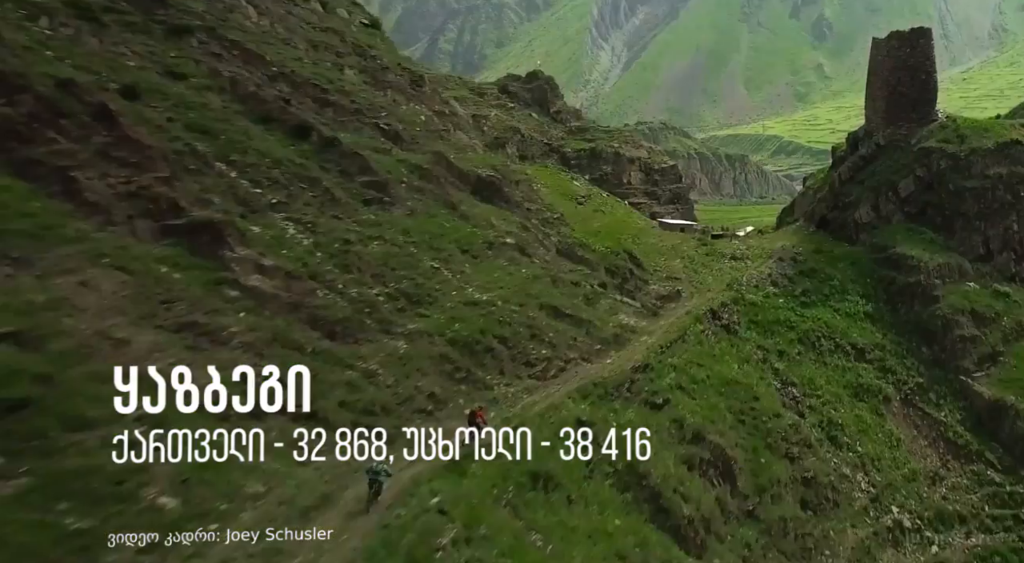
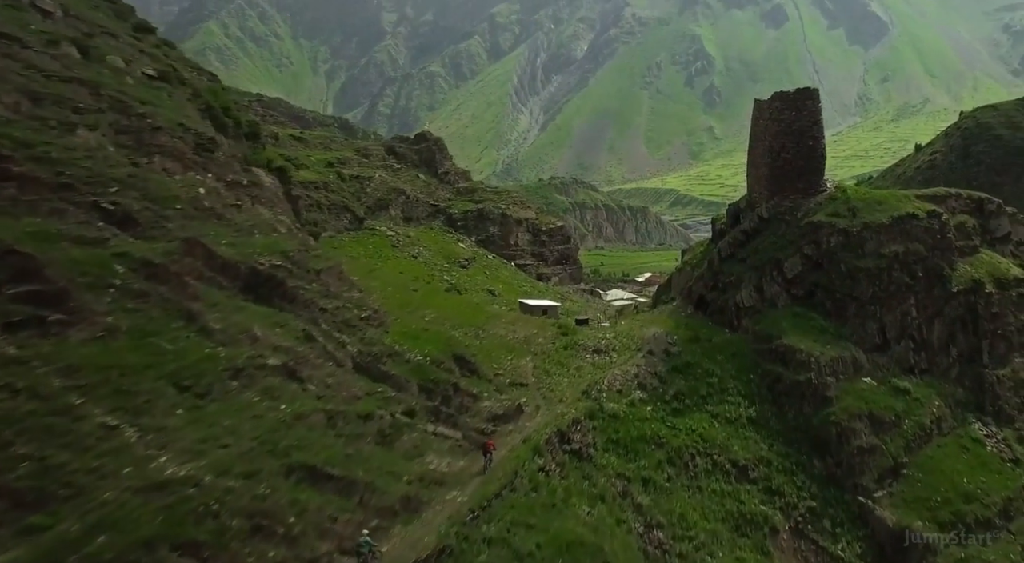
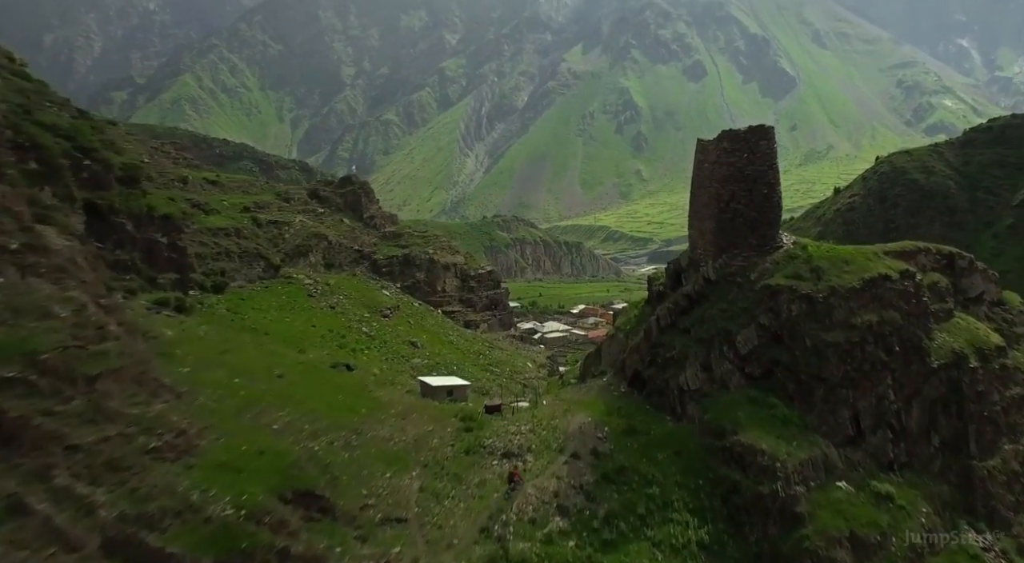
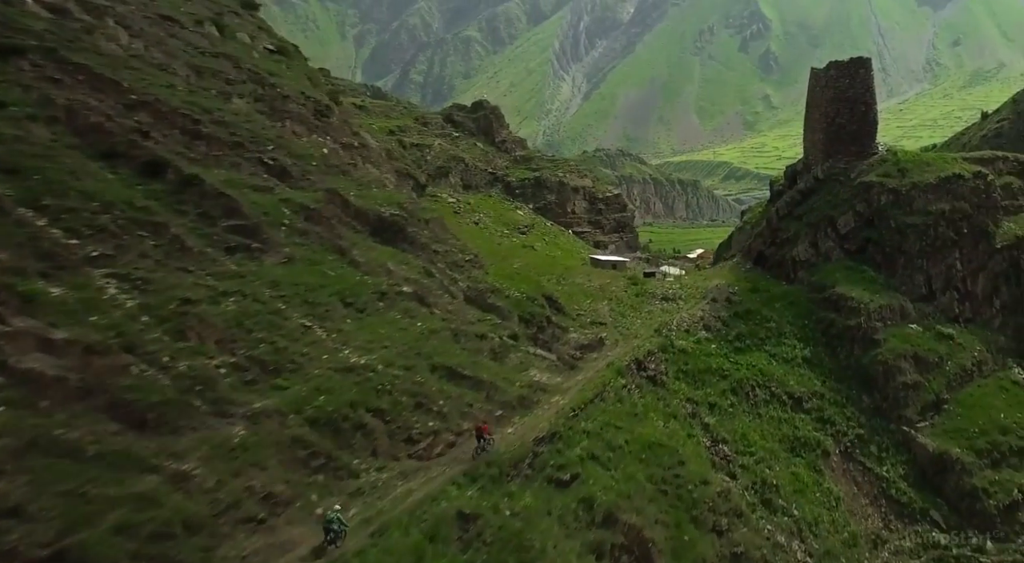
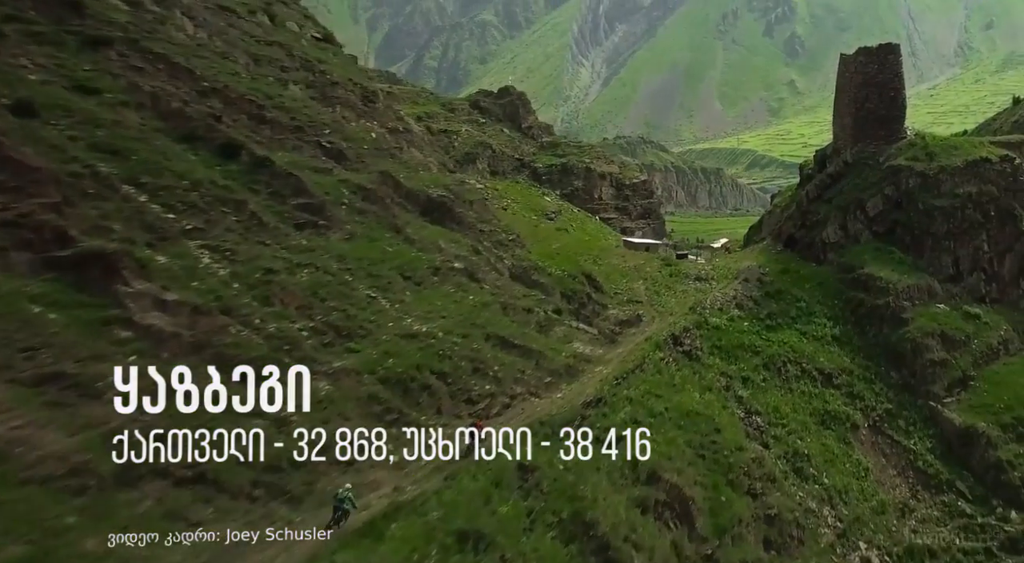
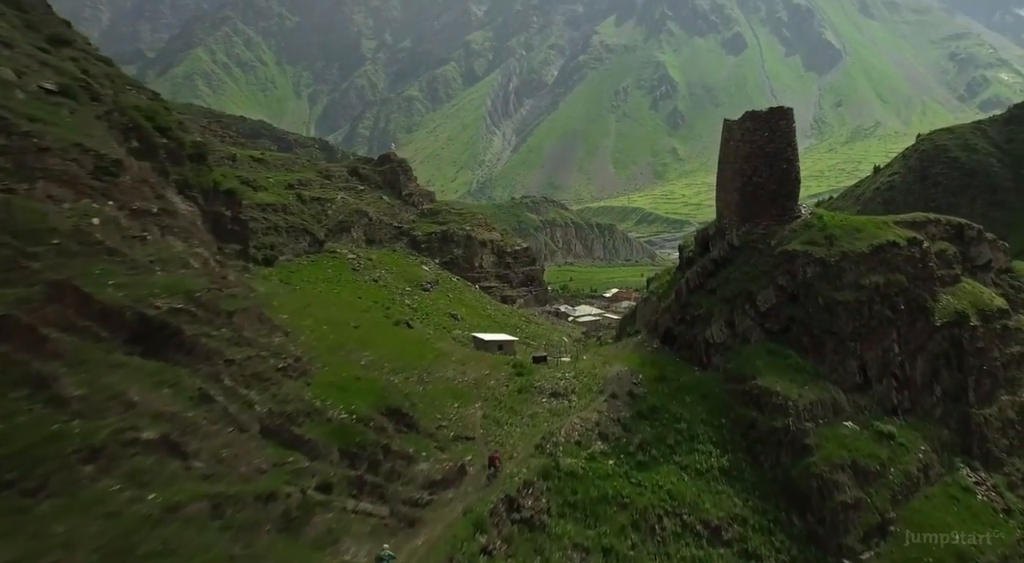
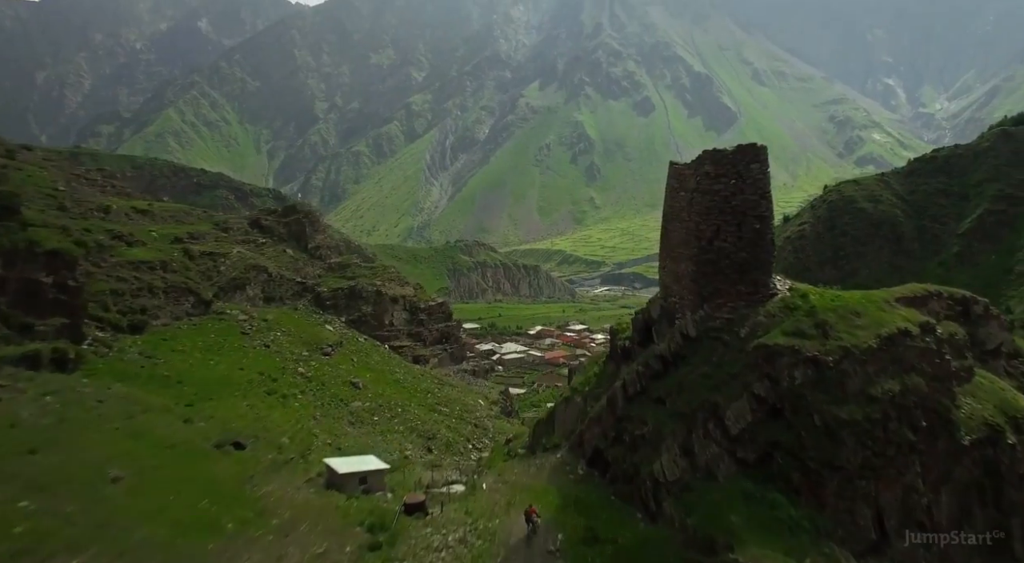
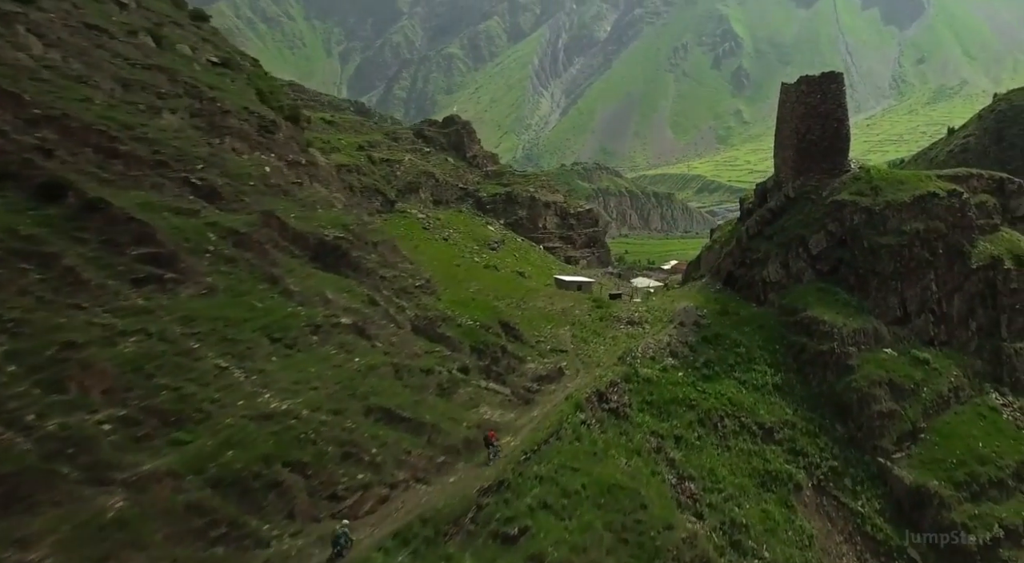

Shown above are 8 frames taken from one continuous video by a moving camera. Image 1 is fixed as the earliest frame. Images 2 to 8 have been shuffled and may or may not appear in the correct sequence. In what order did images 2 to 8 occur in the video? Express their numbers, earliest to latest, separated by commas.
5, 4, 8, 2, 6, 3, 7
